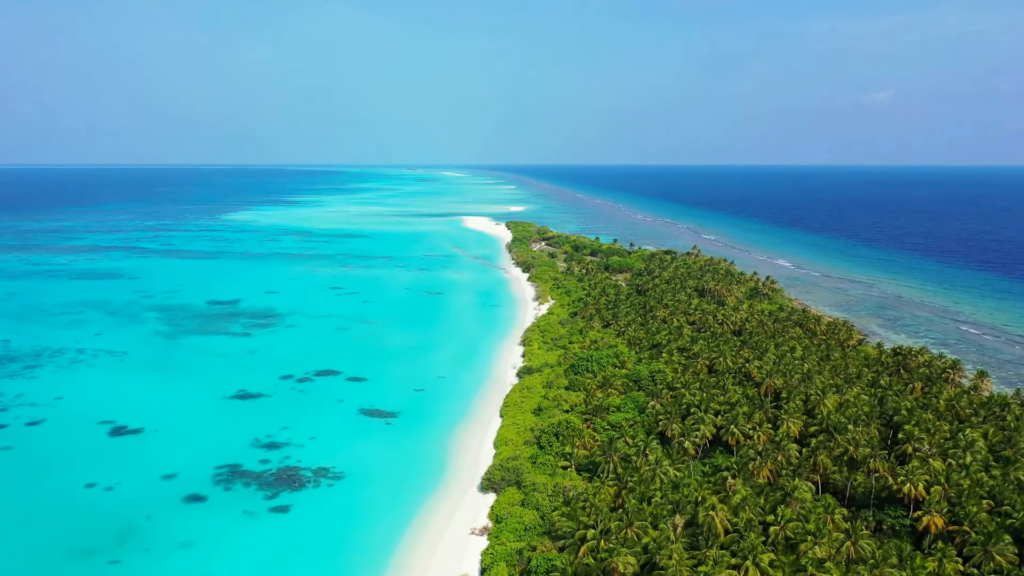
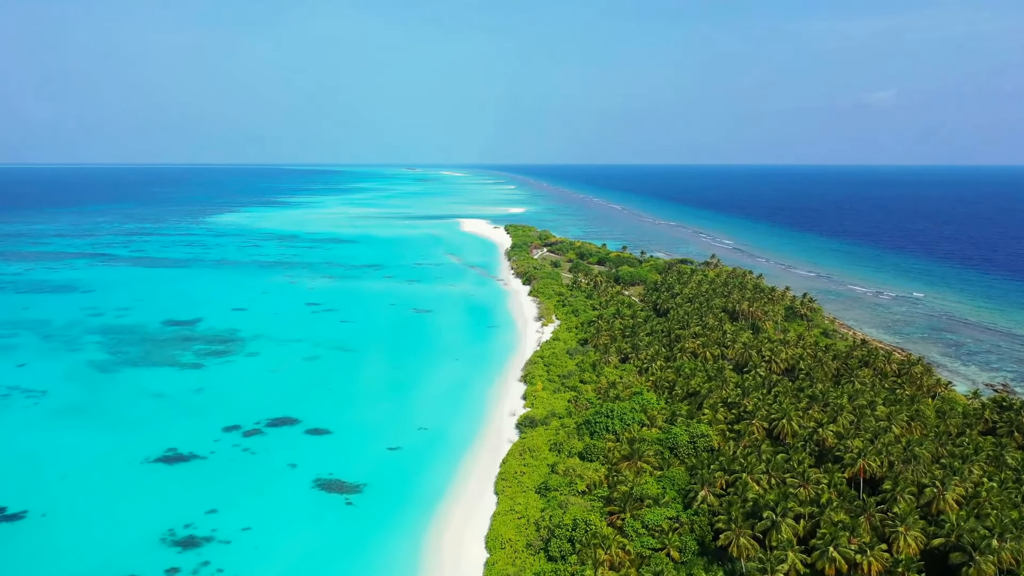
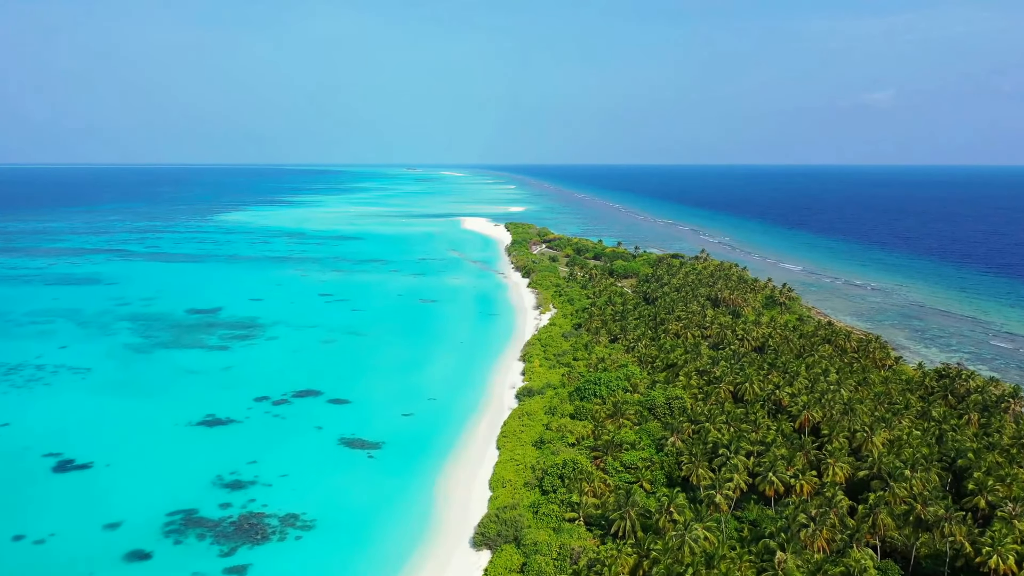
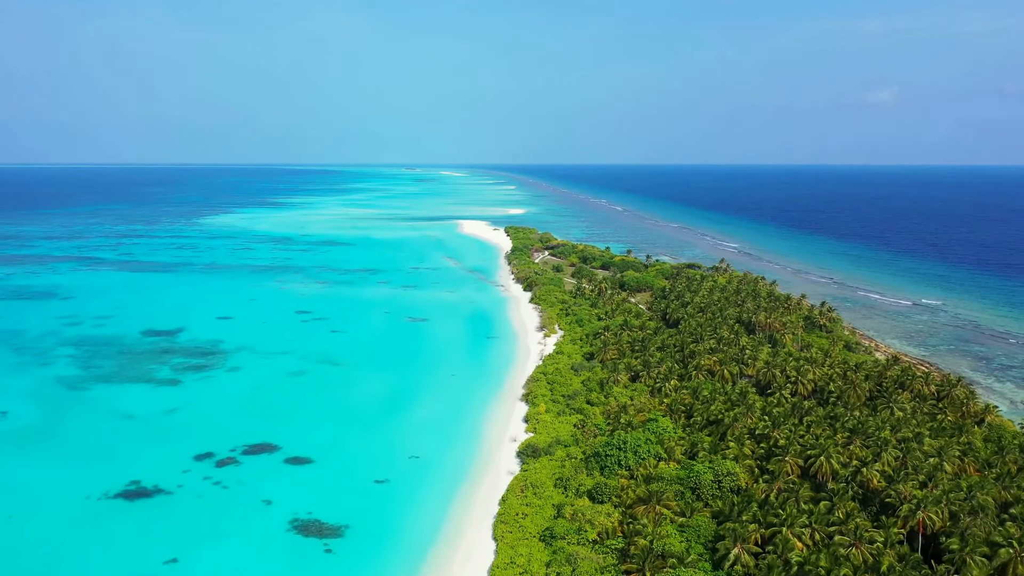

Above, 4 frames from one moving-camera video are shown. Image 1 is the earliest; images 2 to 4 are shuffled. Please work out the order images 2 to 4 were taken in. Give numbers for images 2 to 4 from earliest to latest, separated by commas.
3, 2, 4
